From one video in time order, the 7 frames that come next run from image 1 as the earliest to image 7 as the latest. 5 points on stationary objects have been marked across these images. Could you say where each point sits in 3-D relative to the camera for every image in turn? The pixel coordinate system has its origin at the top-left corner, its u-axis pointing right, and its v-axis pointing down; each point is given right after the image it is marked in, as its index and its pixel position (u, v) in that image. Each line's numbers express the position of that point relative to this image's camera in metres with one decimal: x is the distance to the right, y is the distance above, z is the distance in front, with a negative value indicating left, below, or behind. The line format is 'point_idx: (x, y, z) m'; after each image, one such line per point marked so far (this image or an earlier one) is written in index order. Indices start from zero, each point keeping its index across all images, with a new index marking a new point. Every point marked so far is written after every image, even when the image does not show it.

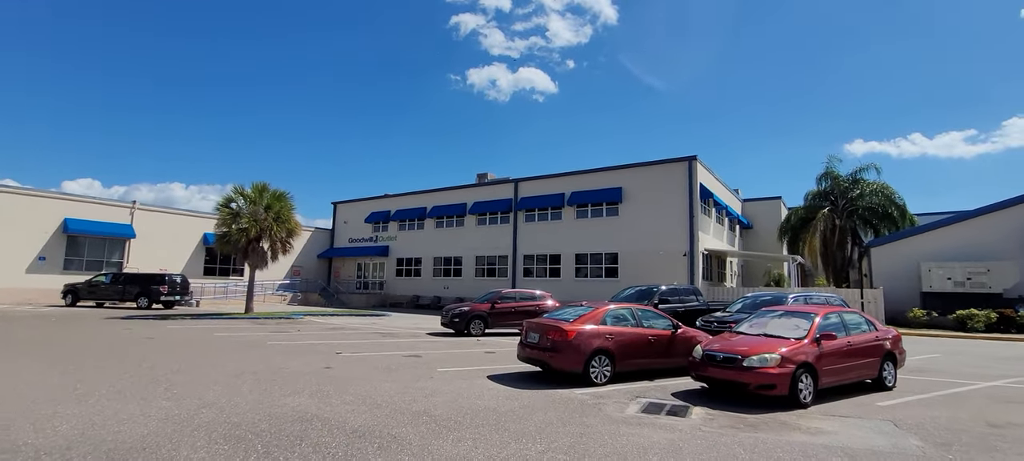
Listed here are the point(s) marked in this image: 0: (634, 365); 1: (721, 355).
0: (+2.6, -2.8, +10.3) m
1: (+3.8, -2.2, +8.8) m
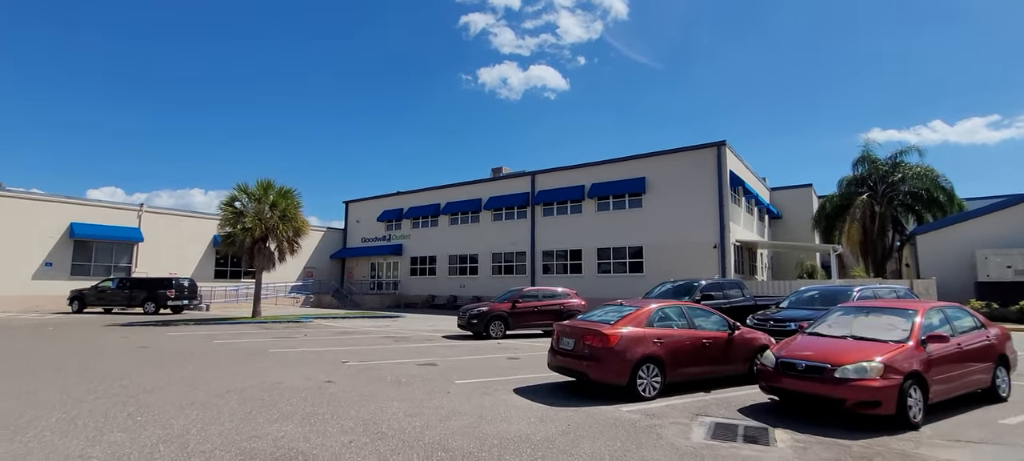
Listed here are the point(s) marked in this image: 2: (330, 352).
0: (+3.1, -2.6, +8.7) m
1: (+4.2, -1.9, +7.1) m
2: (-5.1, -3.4, +13.6) m
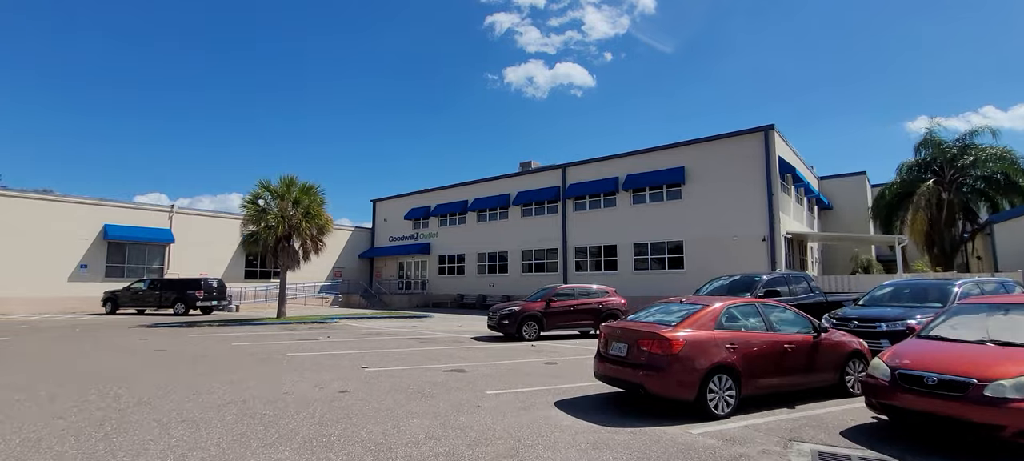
0: (+3.7, -2.3, +7.2) m
1: (+4.8, -1.6, +5.5) m
2: (-4.1, -3.2, +12.5) m
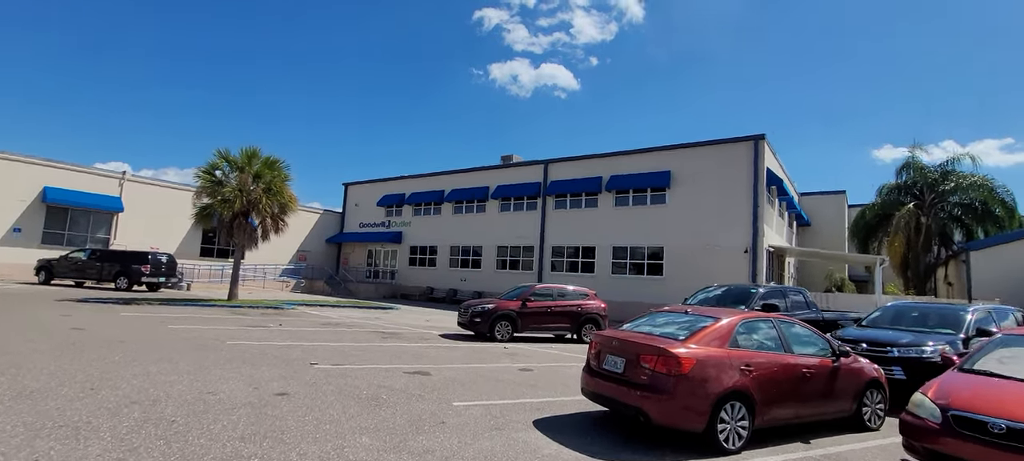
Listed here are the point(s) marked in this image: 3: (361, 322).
0: (+3.4, -2.3, +6.1) m
1: (+4.5, -1.8, +4.5) m
2: (-4.8, -2.7, +11.0) m
3: (-5.4, -3.3, +17.7) m
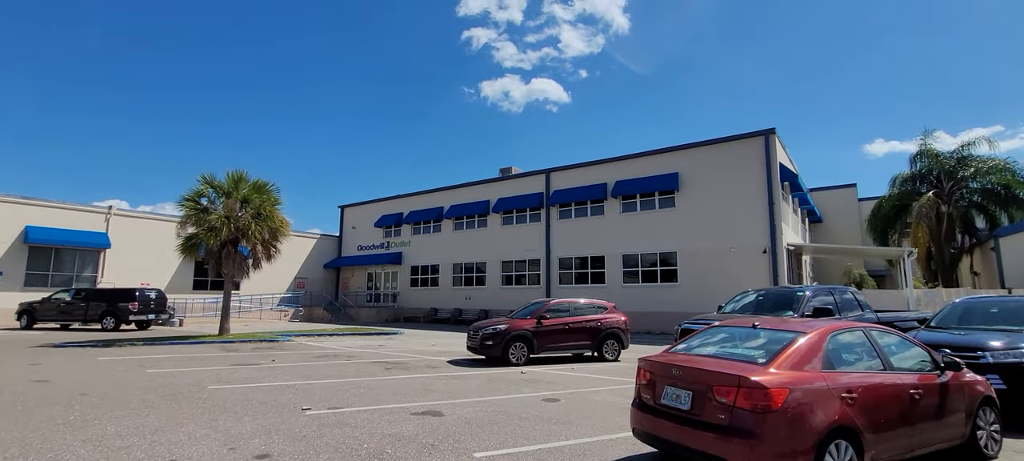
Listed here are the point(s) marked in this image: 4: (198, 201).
0: (+3.7, -2.2, +4.8) m
1: (+4.9, -1.5, +3.3) m
2: (-4.4, -3.1, +9.7) m
3: (-5.0, -4.0, +16.4) m
4: (-12.3, +1.2, +19.2) m
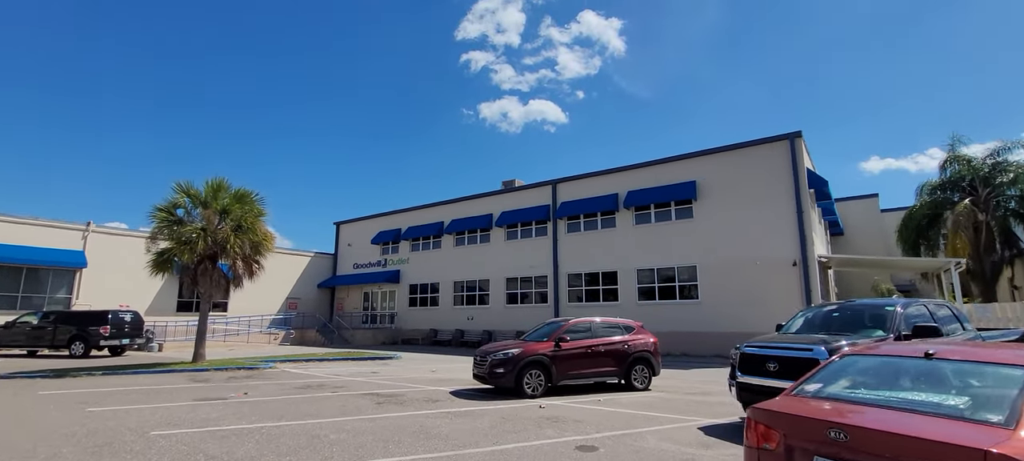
0: (+4.1, -2.0, +2.9) m
1: (+5.2, -1.3, +1.3) m
2: (-4.0, -3.2, +7.7) m
3: (-4.7, -4.3, +14.3) m
4: (-12.0, +0.7, +17.4) m
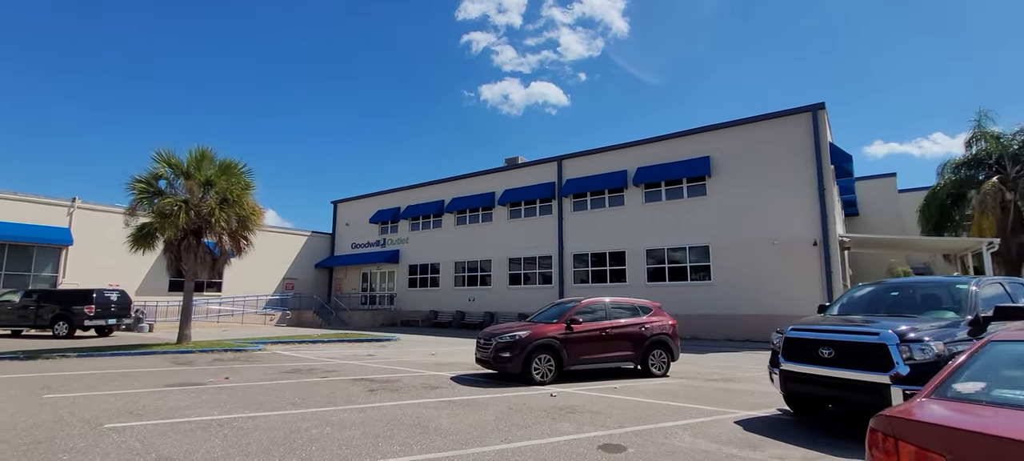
0: (+4.2, -1.7, +1.8) m
1: (+5.4, -1.0, +0.2) m
2: (-3.9, -2.7, +6.6) m
3: (-4.5, -3.6, +13.3) m
4: (-11.8, +1.5, +16.2) m
